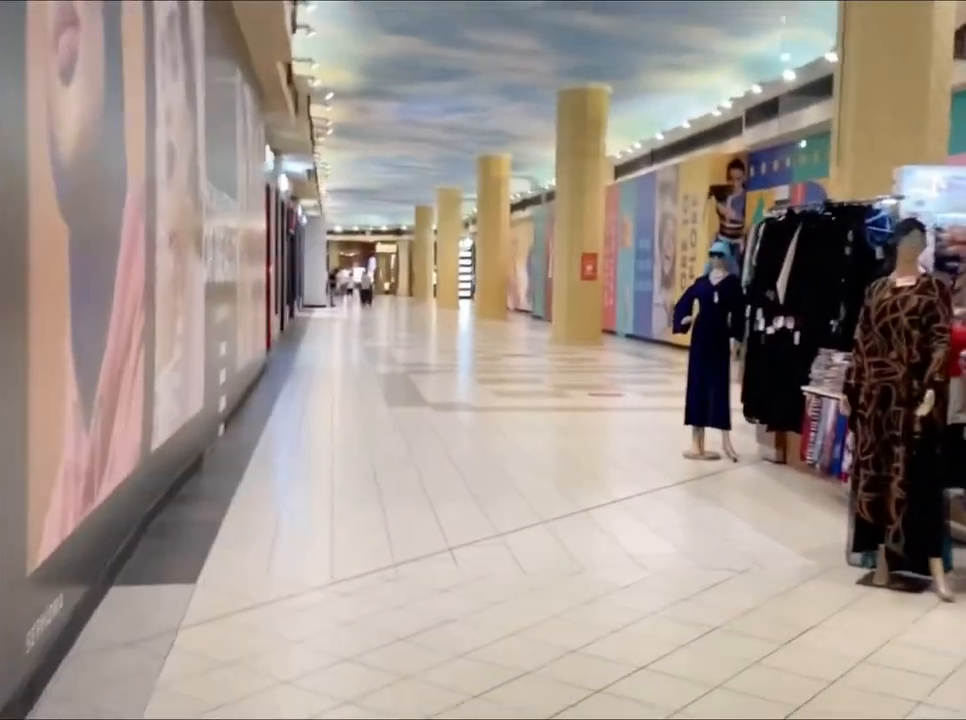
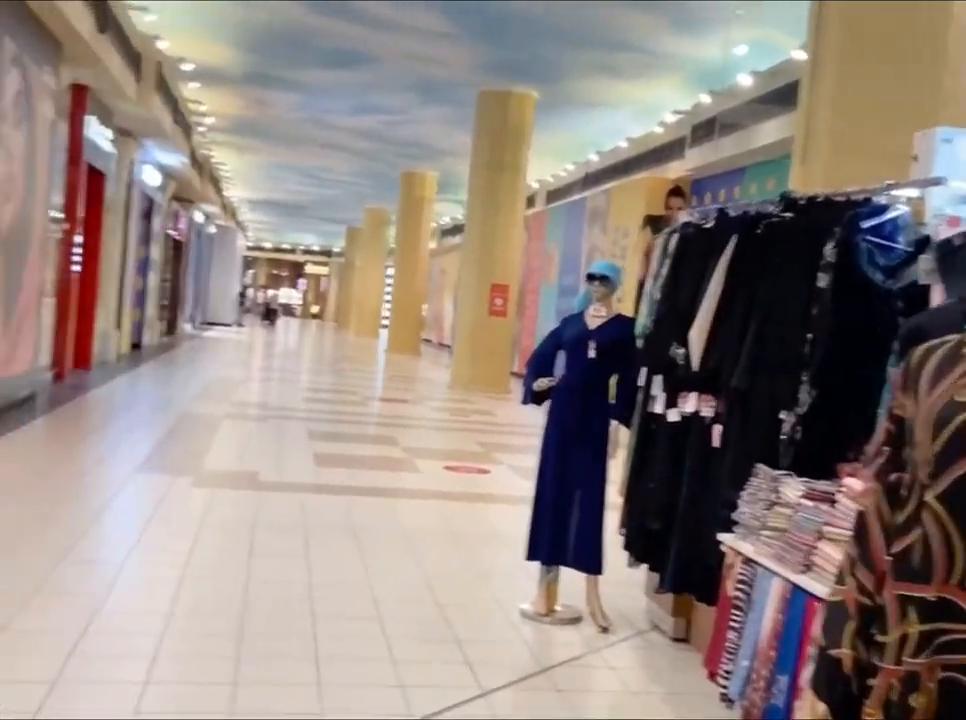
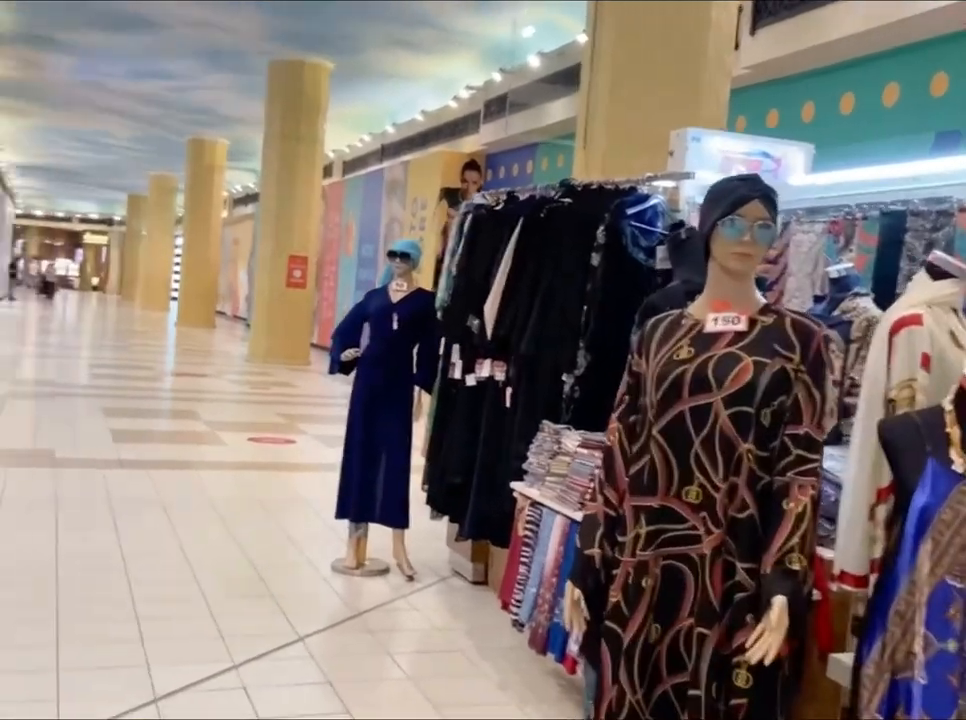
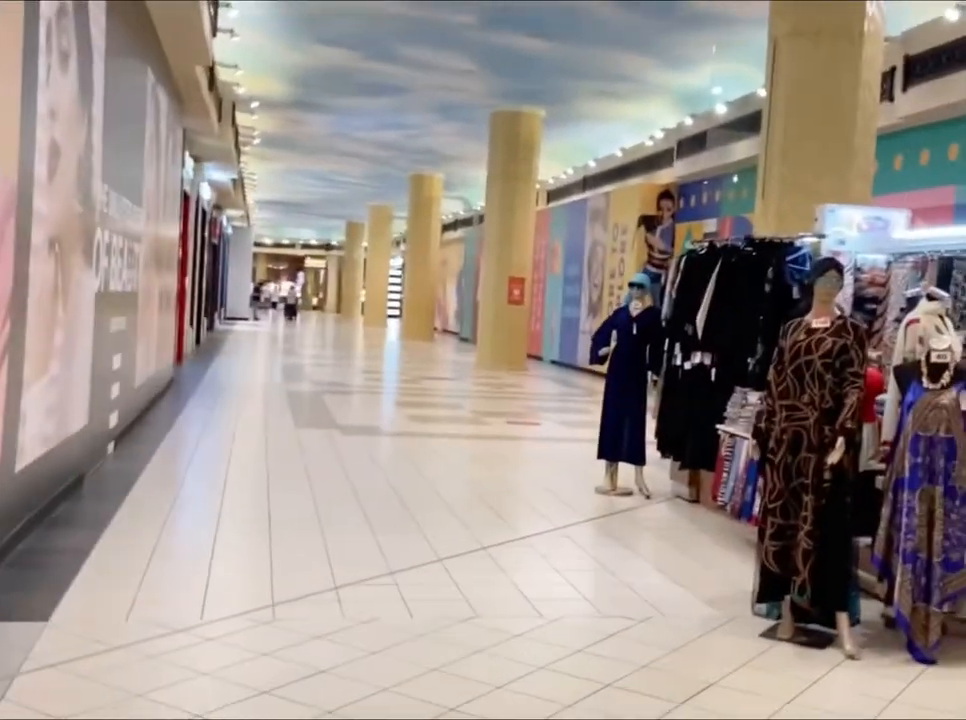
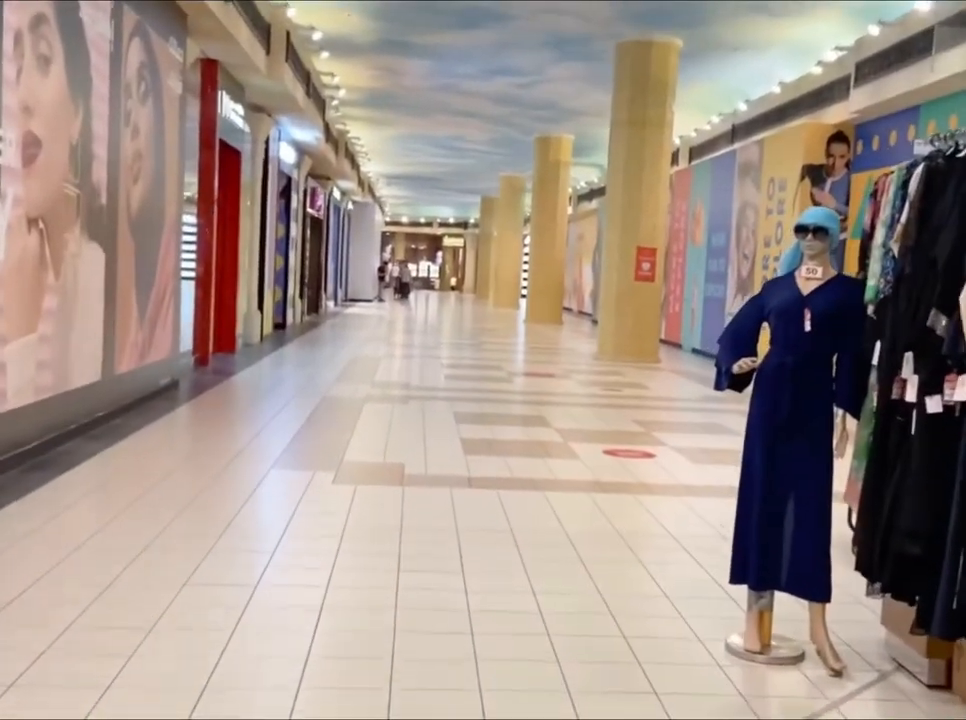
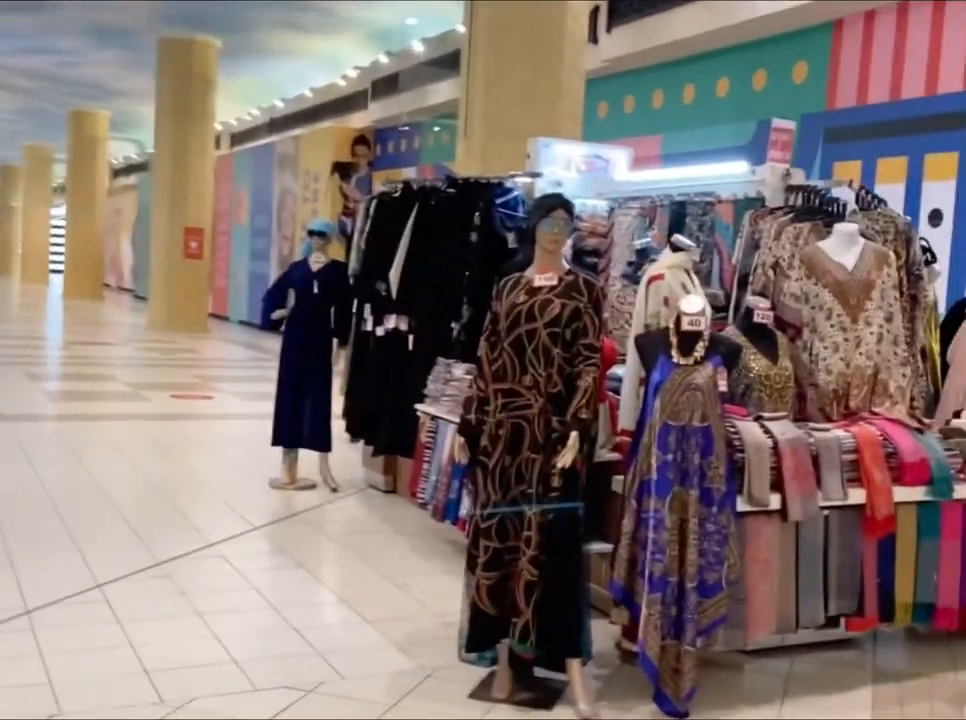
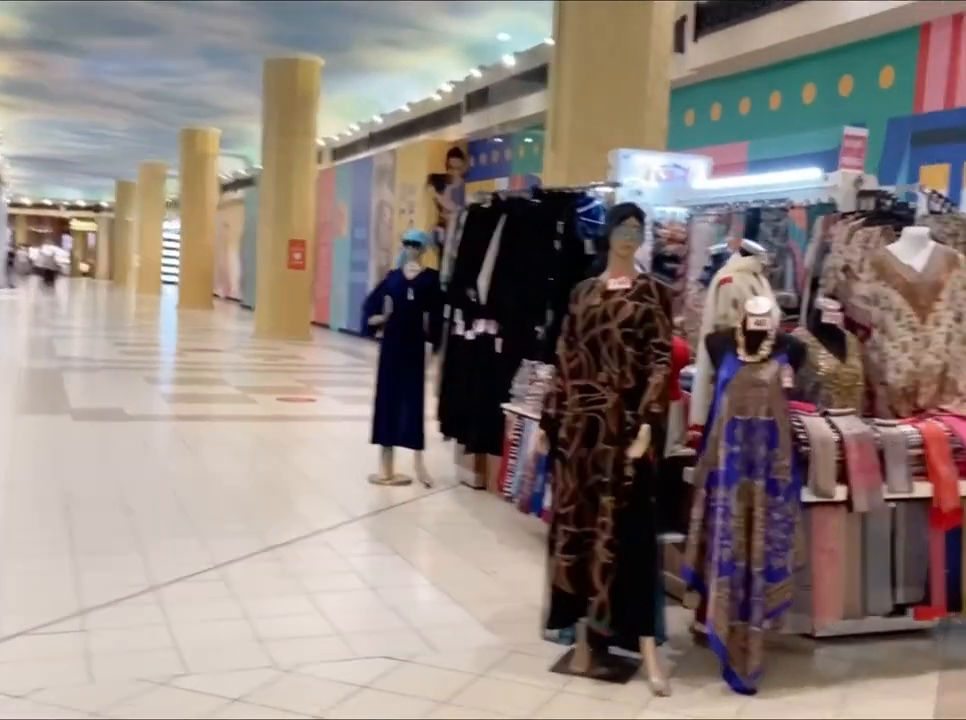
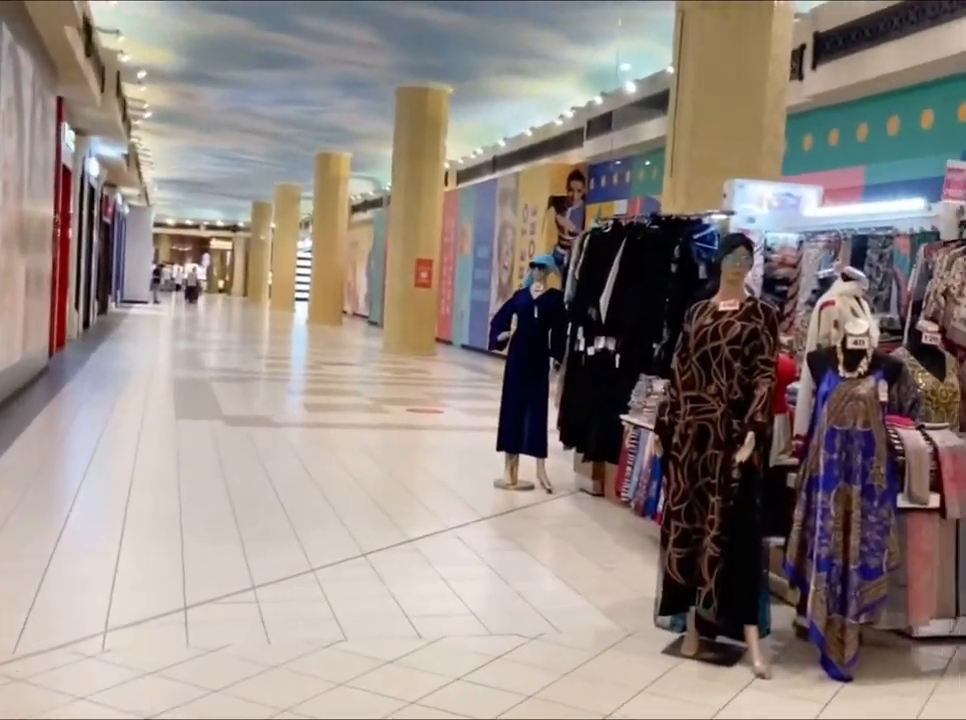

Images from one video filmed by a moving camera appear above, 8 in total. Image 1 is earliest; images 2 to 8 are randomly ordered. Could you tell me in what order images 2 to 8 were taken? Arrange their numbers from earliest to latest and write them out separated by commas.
4, 8, 7, 6, 3, 2, 5
